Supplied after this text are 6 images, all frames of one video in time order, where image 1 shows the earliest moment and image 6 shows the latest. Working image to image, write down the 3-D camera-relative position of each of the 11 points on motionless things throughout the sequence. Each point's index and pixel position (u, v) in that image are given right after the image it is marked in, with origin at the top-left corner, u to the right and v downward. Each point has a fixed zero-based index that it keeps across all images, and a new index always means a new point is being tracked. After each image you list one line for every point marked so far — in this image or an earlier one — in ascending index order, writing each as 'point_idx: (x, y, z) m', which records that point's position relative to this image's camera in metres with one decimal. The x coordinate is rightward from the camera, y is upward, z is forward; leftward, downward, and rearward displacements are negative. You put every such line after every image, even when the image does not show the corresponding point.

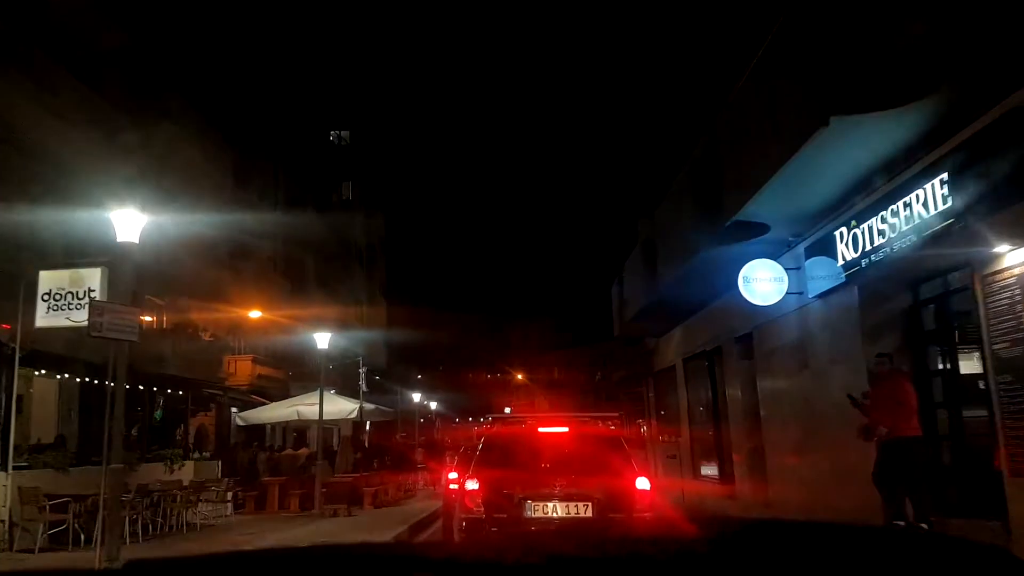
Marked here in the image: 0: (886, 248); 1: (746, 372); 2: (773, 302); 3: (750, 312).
0: (+4.1, +0.4, +8.7) m
1: (+4.2, -1.5, +14.2) m
2: (+3.7, -0.2, +11.2) m
3: (+4.0, -0.4, +13.2) m
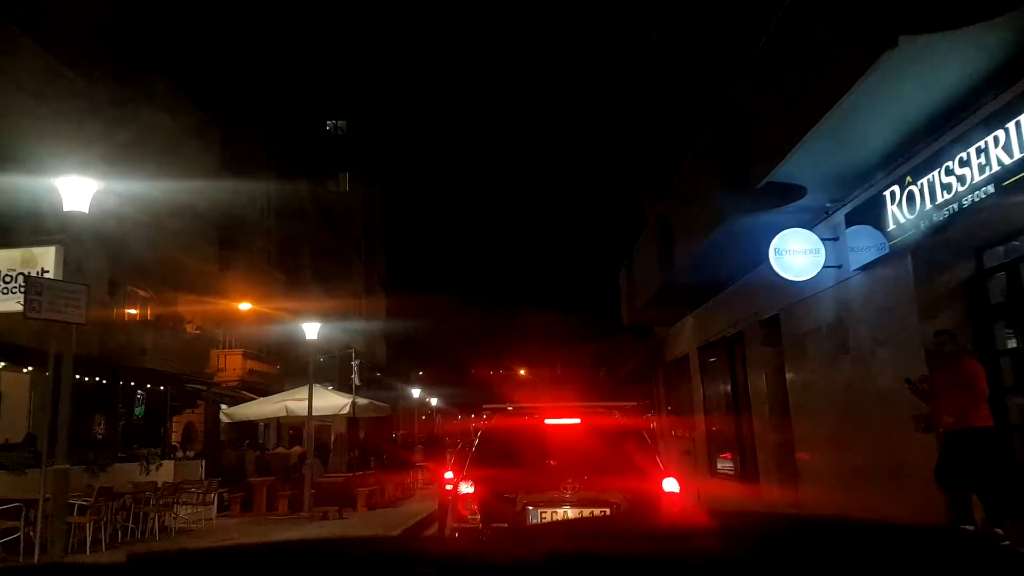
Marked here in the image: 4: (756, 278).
0: (+4.1, +0.8, +7.4) m
1: (+4.2, -1.2, +12.9) m
2: (+3.7, +0.1, +9.9) m
3: (+4.1, 0.0, +11.9) m
4: (+4.1, +0.2, +13.1) m
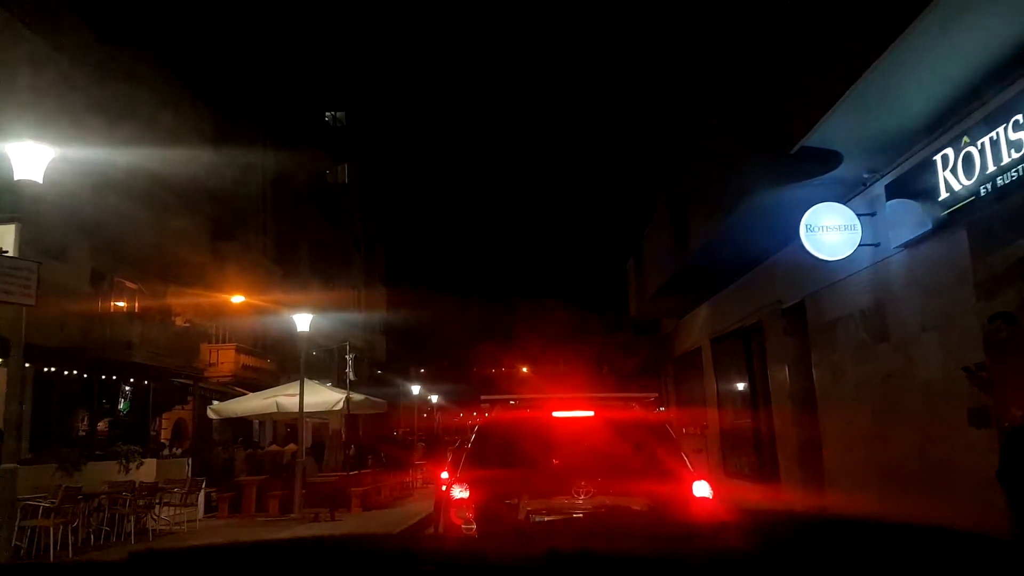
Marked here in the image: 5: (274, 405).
0: (+4.1, +1.0, +6.4) m
1: (+4.3, -0.9, +11.9) m
2: (+3.7, +0.4, +8.9) m
3: (+4.1, +0.2, +10.9) m
4: (+4.1, +0.4, +12.1) m
5: (-5.5, -2.7, +18.1) m
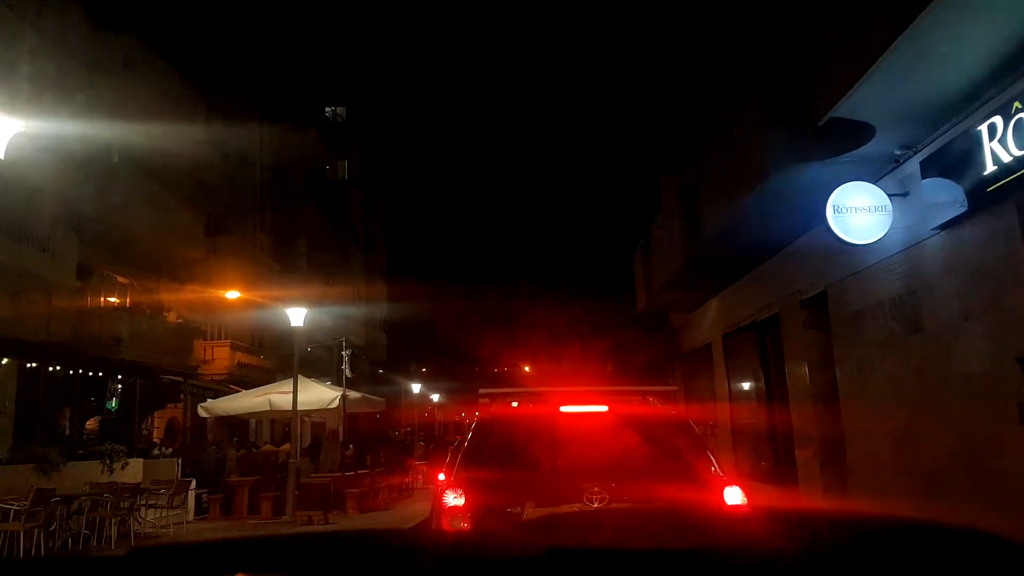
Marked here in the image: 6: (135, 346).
0: (+4.1, +1.1, +5.7) m
1: (+4.3, -0.8, +11.2) m
2: (+3.7, +0.5, +8.2) m
3: (+4.1, +0.3, +10.2) m
4: (+4.2, +0.6, +11.4) m
5: (-5.4, -2.5, +17.4) m
6: (-9.1, -1.4, +19.2) m
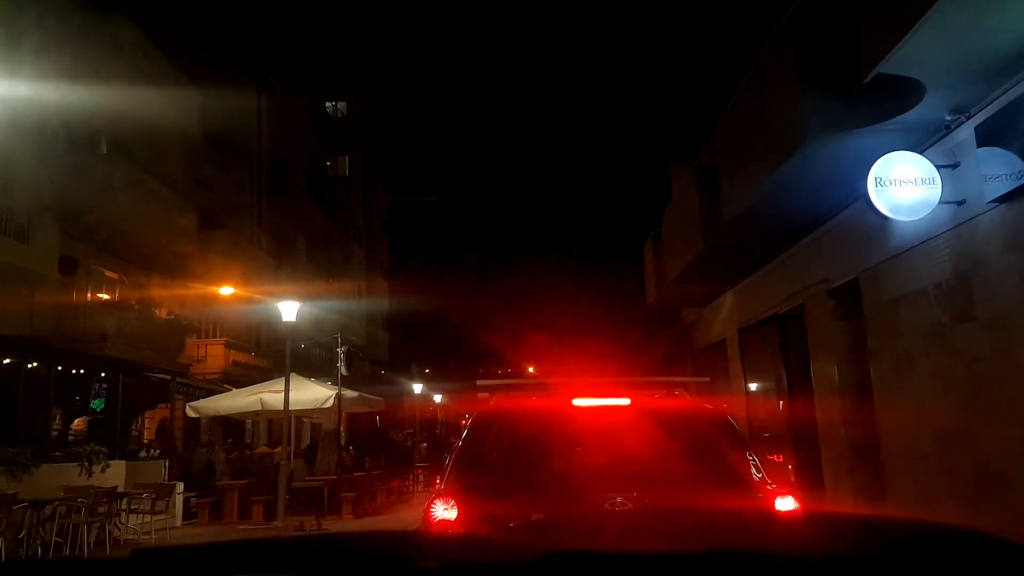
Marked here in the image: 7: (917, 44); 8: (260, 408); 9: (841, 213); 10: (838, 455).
0: (+4.1, +1.3, +4.8) m
1: (+4.3, -0.6, +10.3) m
2: (+3.8, +0.7, +7.3) m
3: (+4.2, +0.5, +9.3) m
4: (+4.2, +0.7, +10.5) m
5: (-5.3, -2.4, +16.6) m
6: (-9.0, -1.3, +18.4) m
7: (+3.3, +1.9, +6.5) m
8: (-5.3, -2.5, +16.6) m
9: (+4.2, +1.0, +10.2) m
10: (+4.3, -2.2, +10.5) m
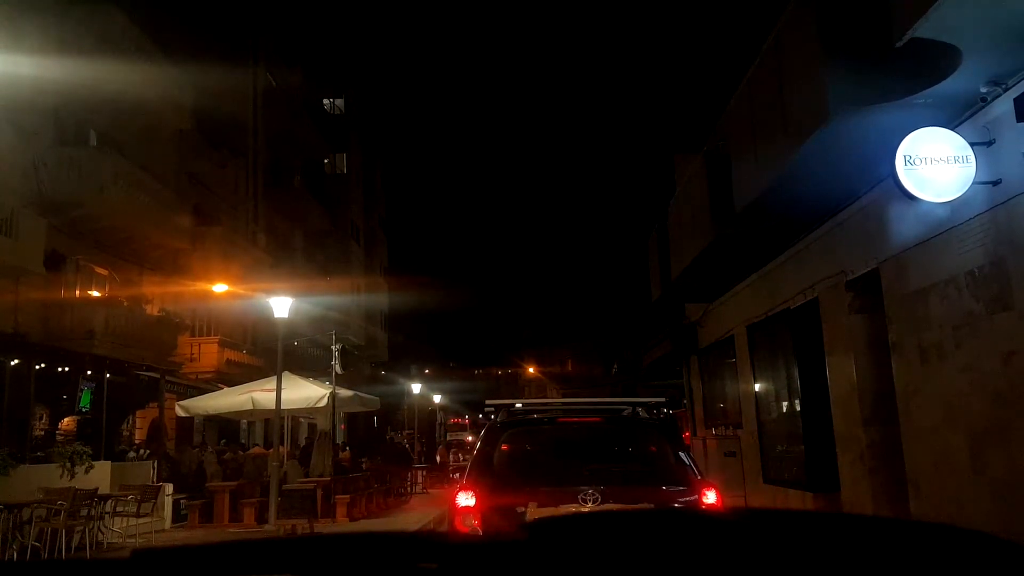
0: (+4.1, +1.4, +4.3) m
1: (+4.3, -0.5, +9.8) m
2: (+3.8, +0.8, +6.8) m
3: (+4.2, +0.6, +8.8) m
4: (+4.2, +0.8, +10.0) m
5: (-5.3, -2.3, +16.0) m
6: (-9.0, -1.2, +17.8) m
7: (+3.3, +2.1, +5.9) m
8: (-5.3, -2.4, +16.0) m
9: (+4.2, +1.1, +9.6) m
10: (+4.3, -2.1, +10.0) m
